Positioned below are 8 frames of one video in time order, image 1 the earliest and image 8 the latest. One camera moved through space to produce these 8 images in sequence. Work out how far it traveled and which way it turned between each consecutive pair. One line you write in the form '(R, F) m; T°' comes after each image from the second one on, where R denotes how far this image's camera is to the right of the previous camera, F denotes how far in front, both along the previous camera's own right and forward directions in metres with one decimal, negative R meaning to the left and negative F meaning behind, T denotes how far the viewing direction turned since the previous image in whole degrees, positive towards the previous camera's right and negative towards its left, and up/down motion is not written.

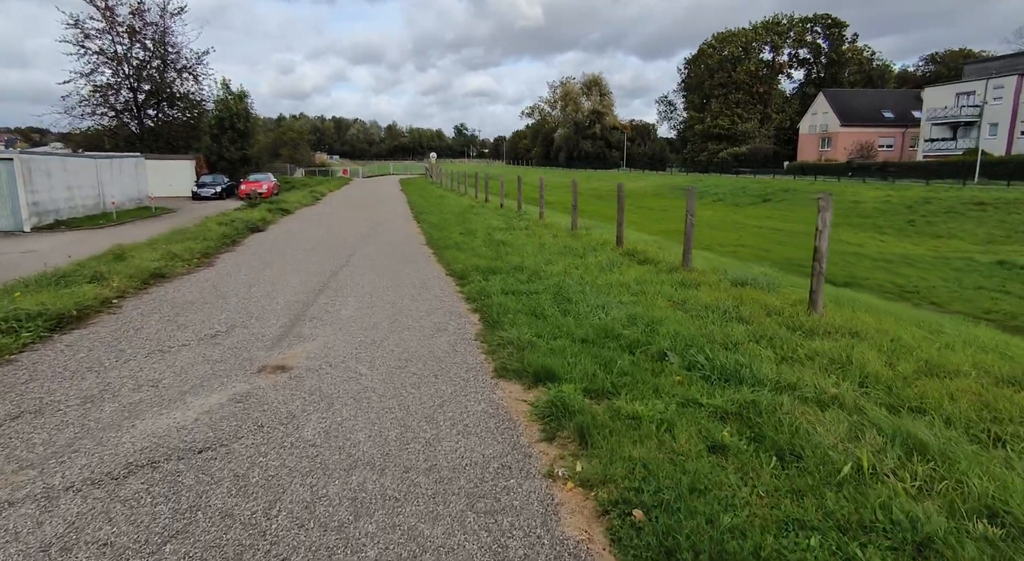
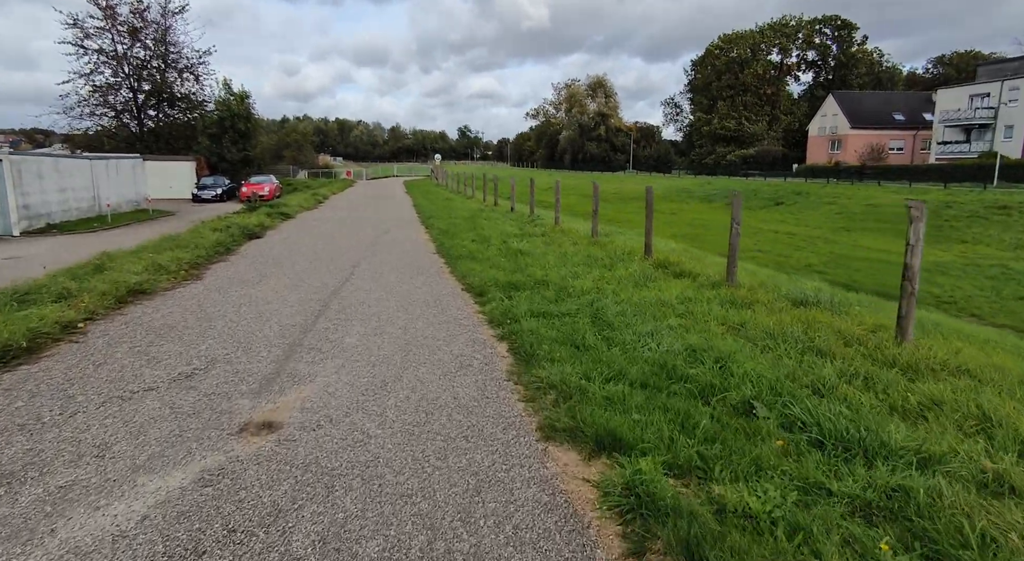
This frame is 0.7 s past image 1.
(-0.3, +0.9) m; 0°
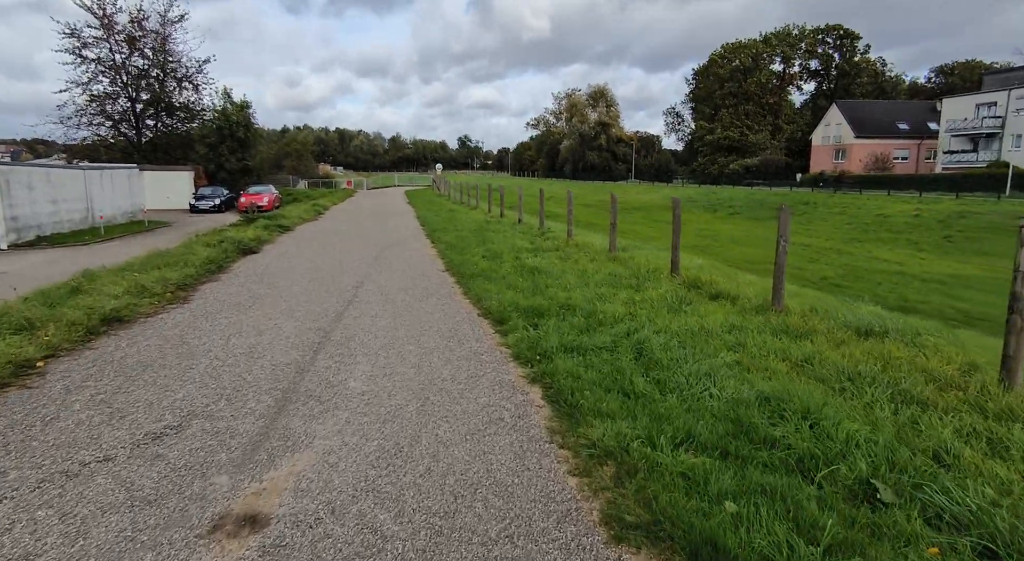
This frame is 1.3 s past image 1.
(-0.3, +0.8) m; 0°
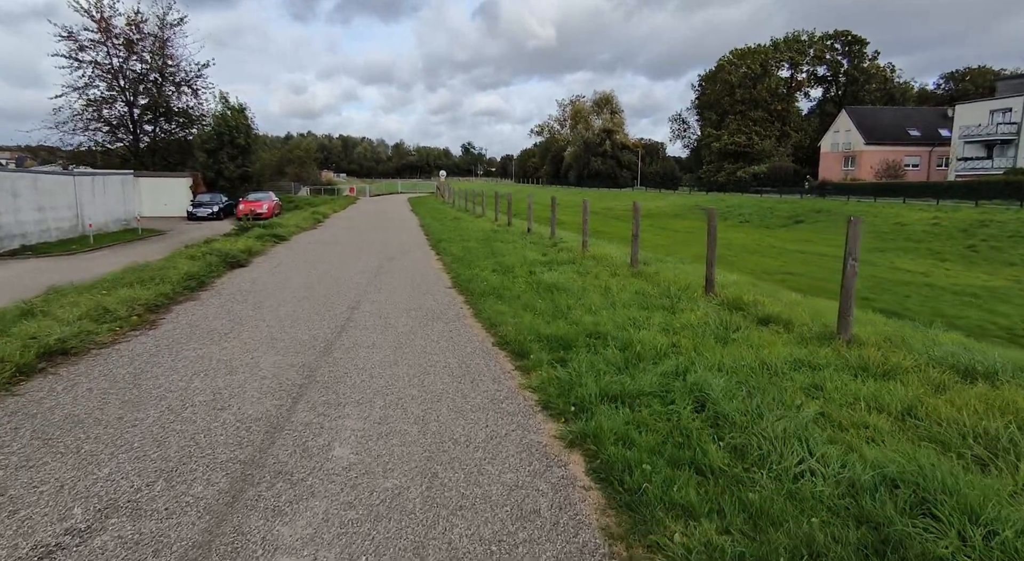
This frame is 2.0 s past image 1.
(-0.2, +1.0) m; 0°
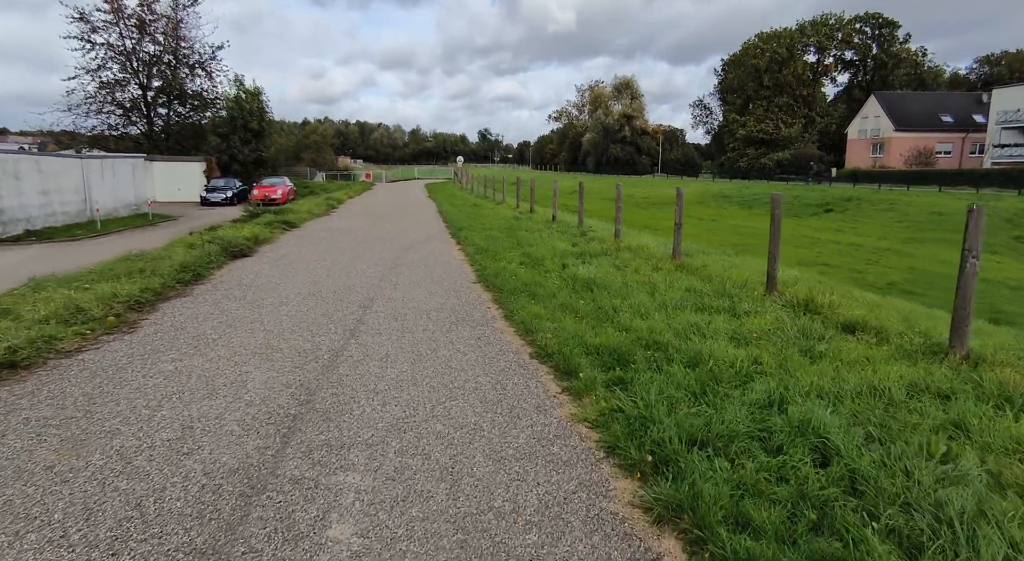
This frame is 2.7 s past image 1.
(-0.2, +1.0) m; -2°
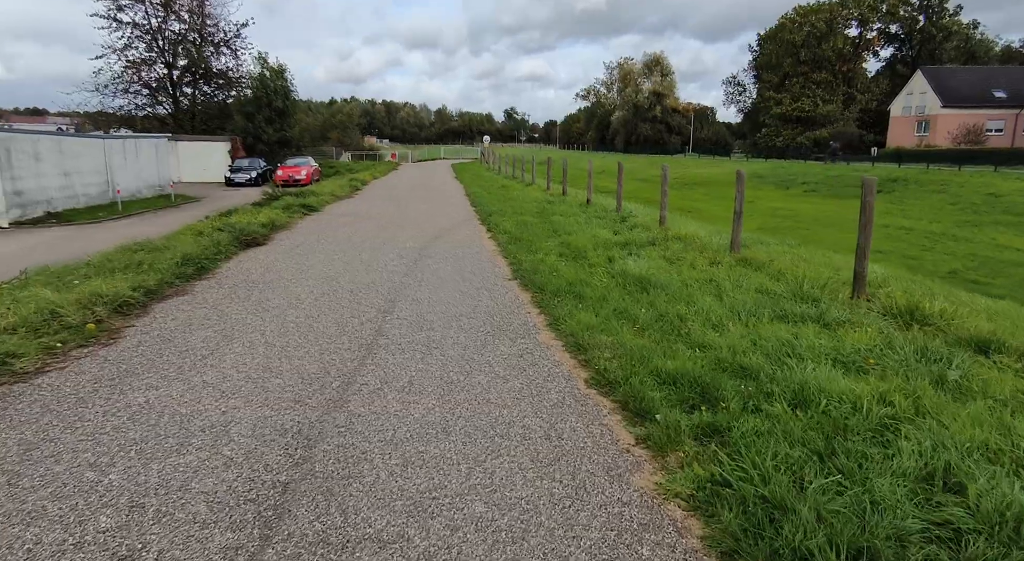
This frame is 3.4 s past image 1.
(-0.2, +1.0) m; -2°
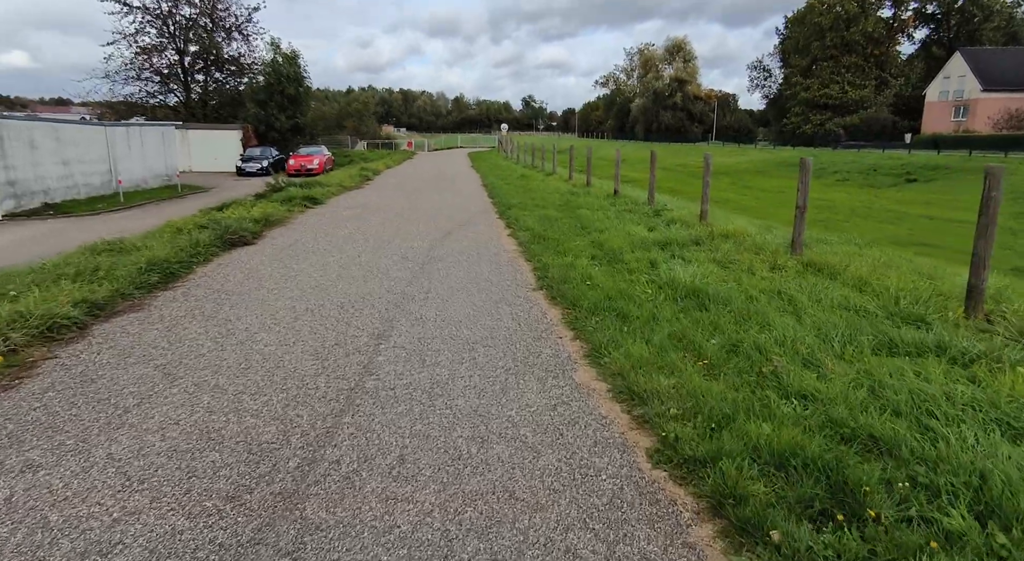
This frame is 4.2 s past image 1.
(-0.1, +1.2) m; -2°
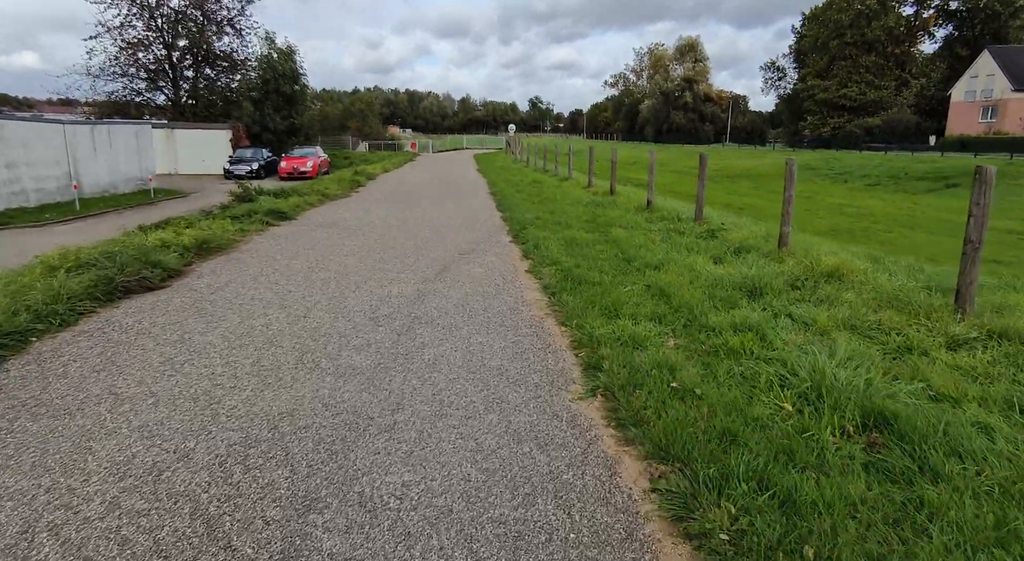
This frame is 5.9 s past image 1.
(-0.2, +2.5) m; -1°
